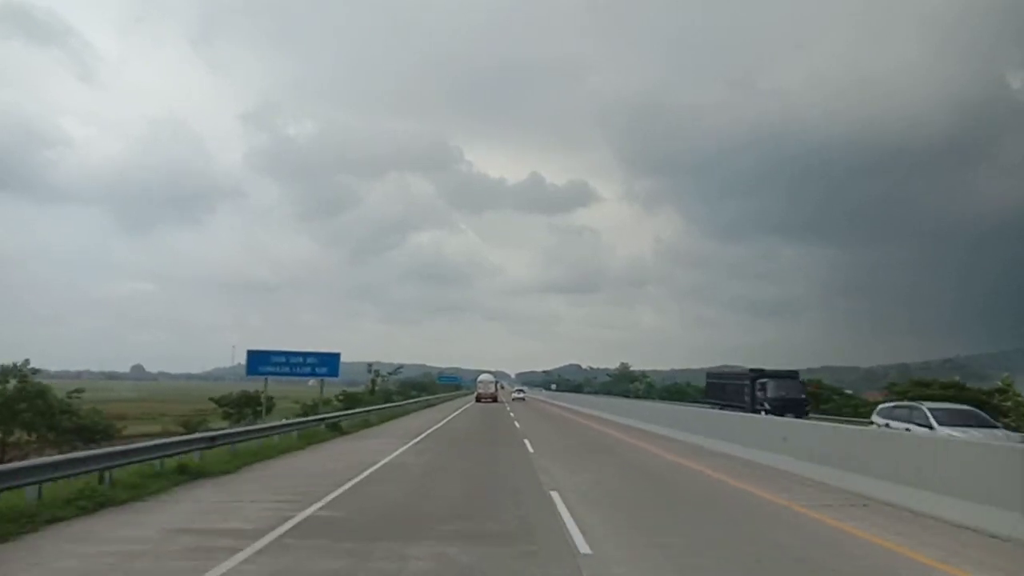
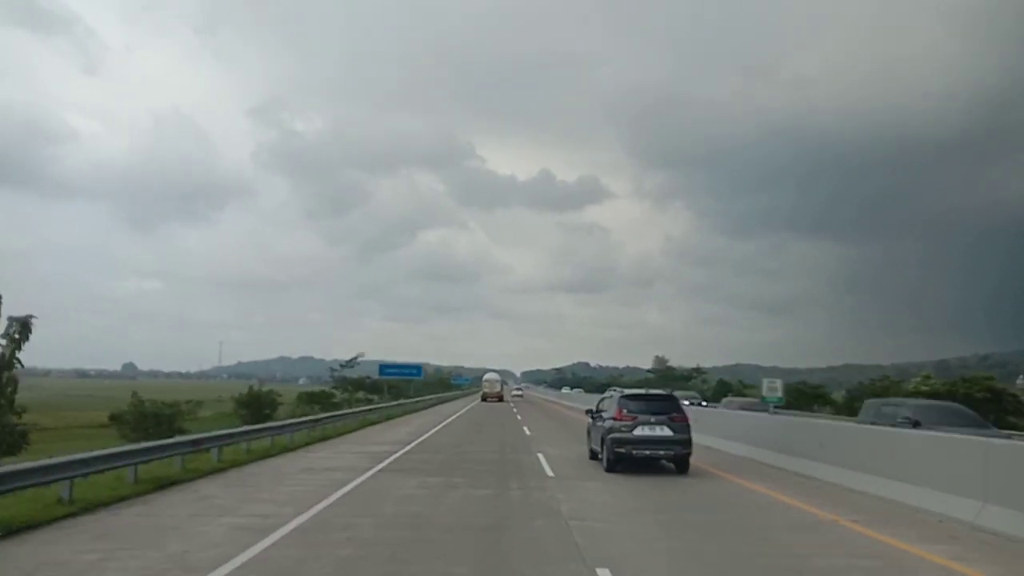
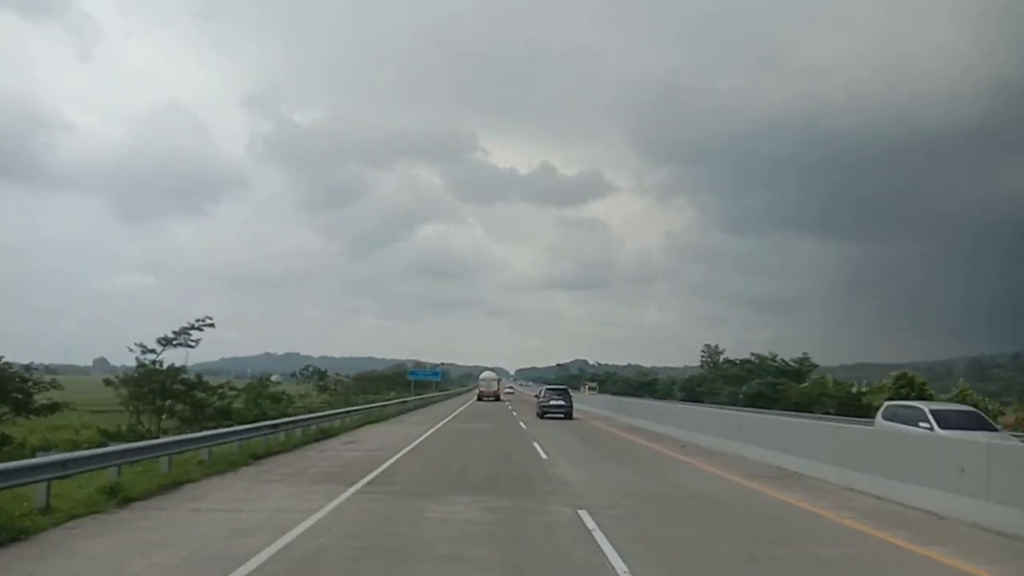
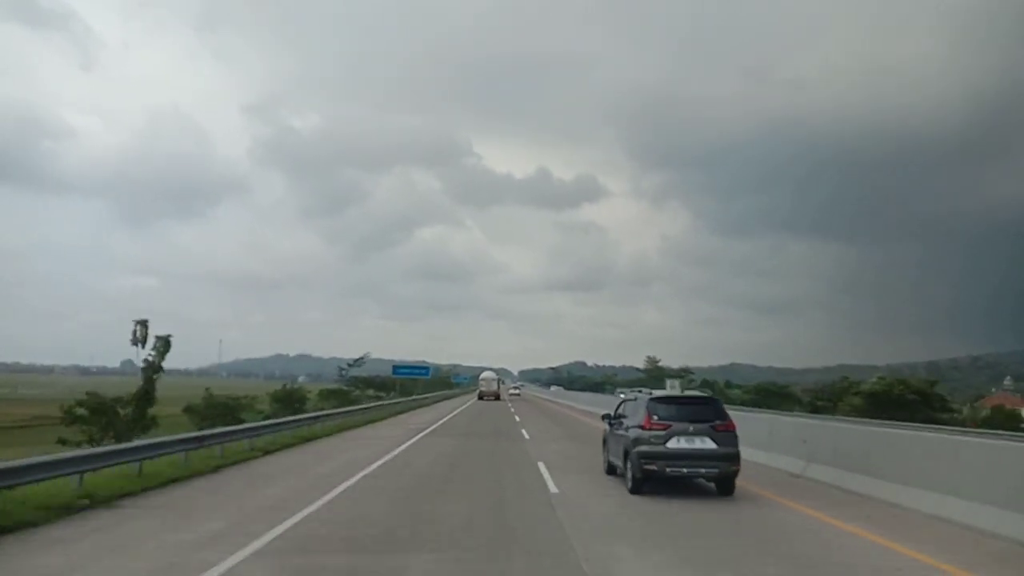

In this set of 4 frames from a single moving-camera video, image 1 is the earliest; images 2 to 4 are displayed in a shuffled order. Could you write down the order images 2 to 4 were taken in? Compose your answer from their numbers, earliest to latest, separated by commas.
4, 2, 3
